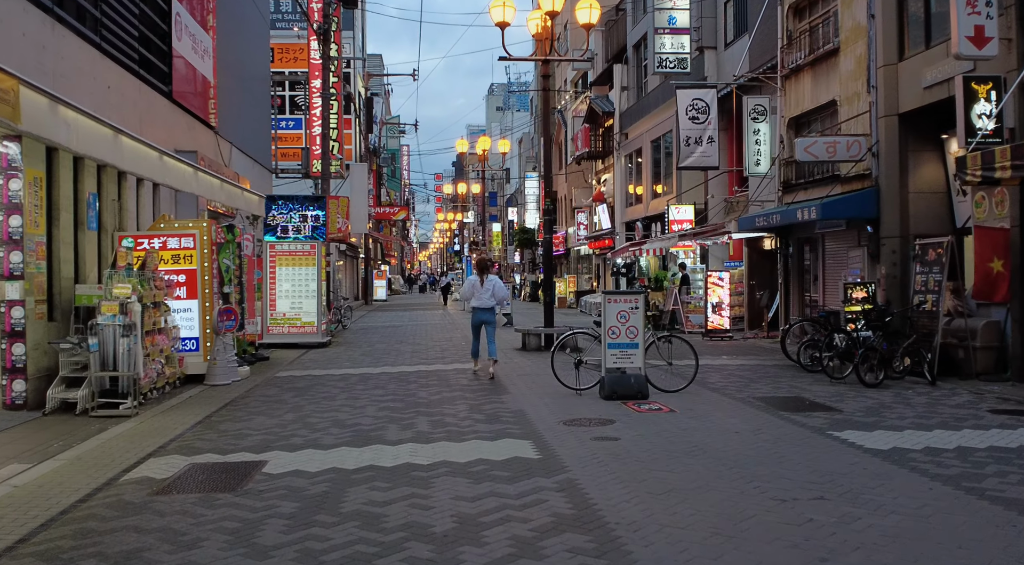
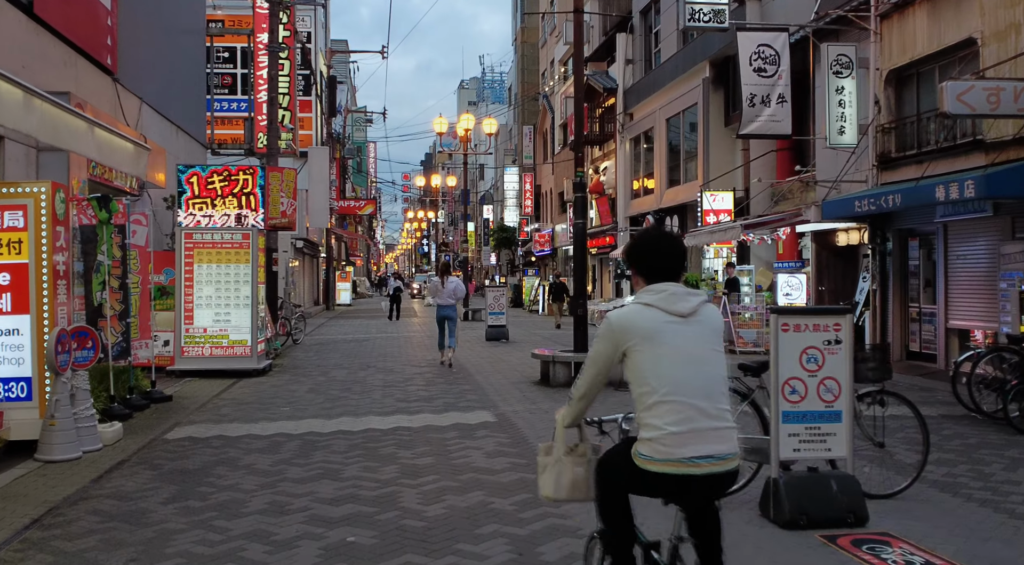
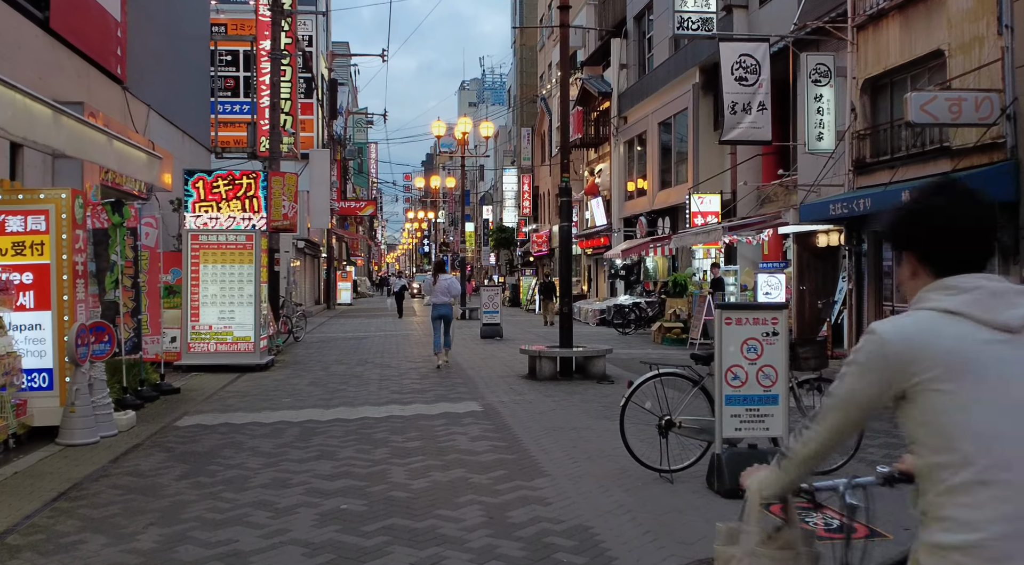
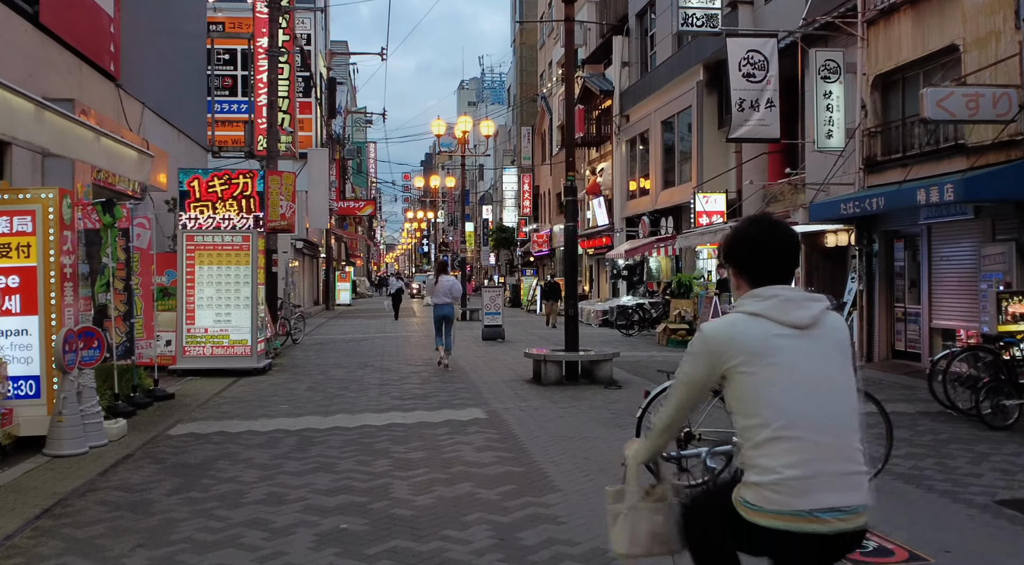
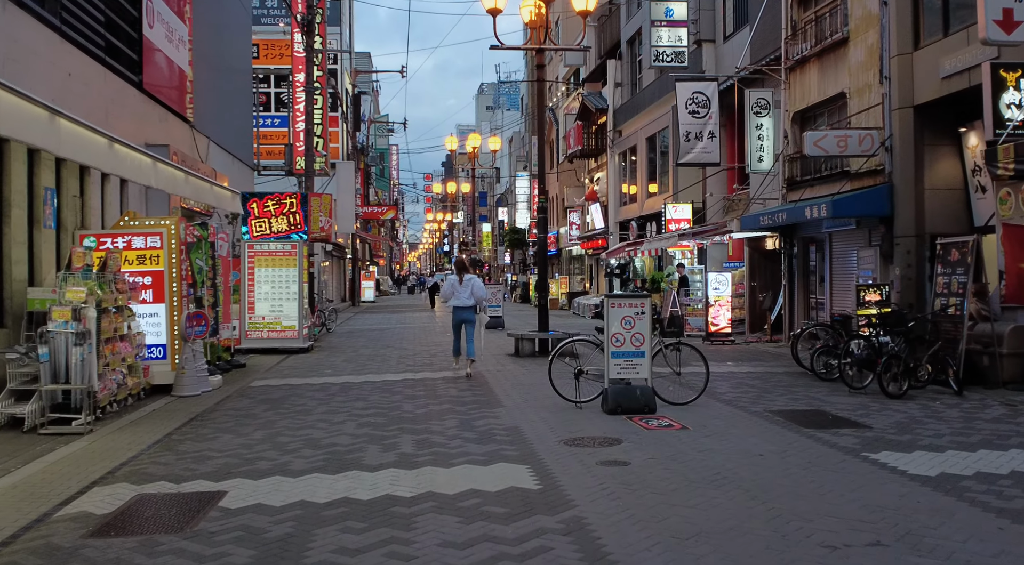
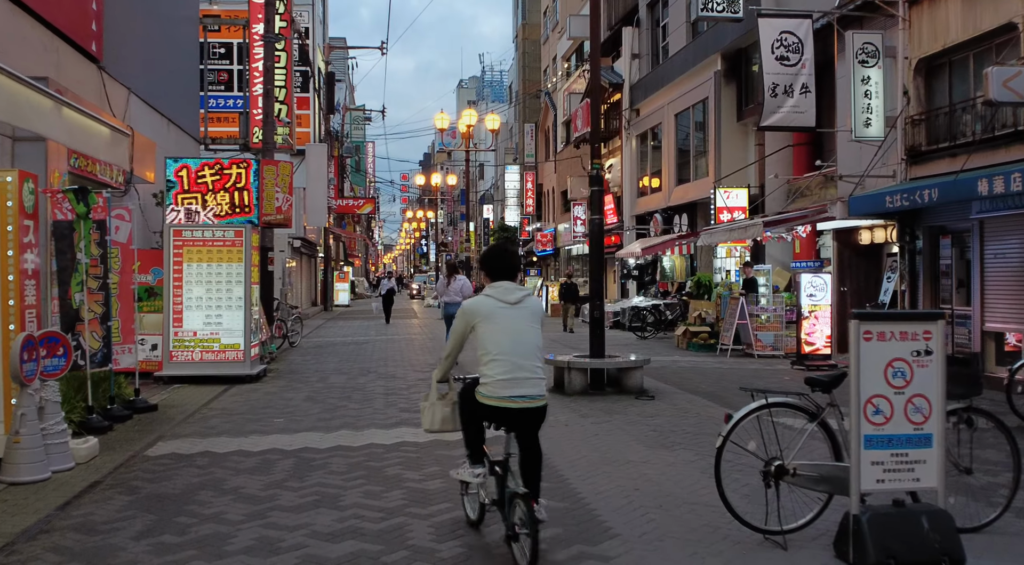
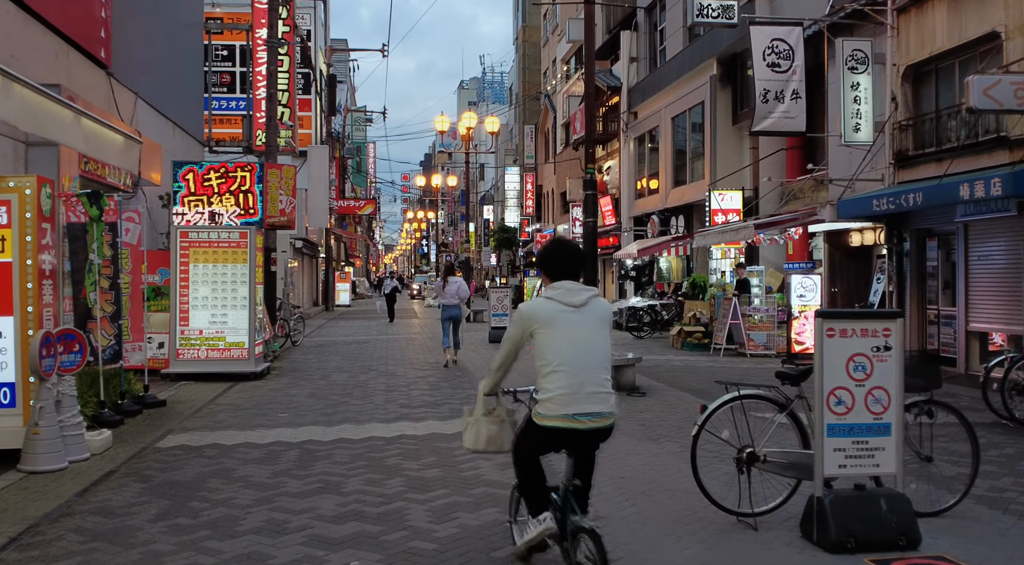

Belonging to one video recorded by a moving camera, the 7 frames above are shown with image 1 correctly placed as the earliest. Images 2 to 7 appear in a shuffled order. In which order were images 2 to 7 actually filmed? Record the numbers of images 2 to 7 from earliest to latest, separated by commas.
5, 3, 4, 2, 7, 6
